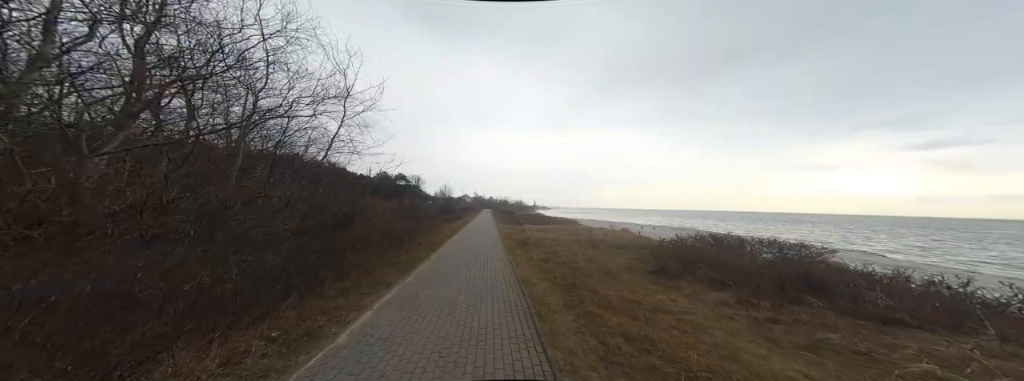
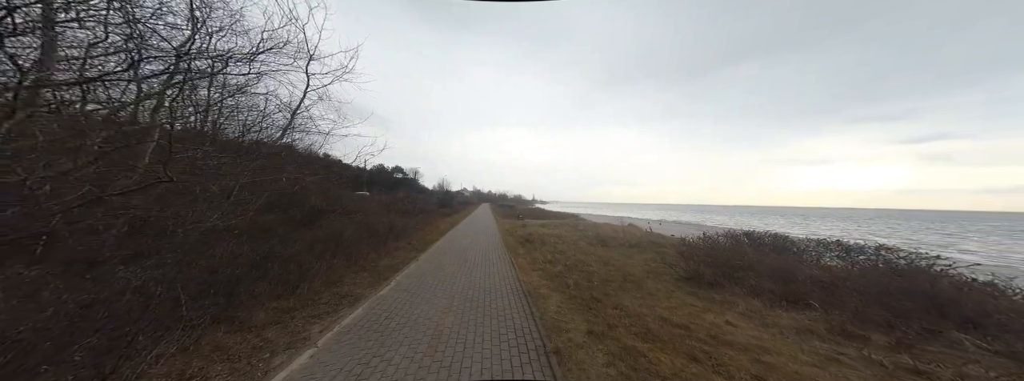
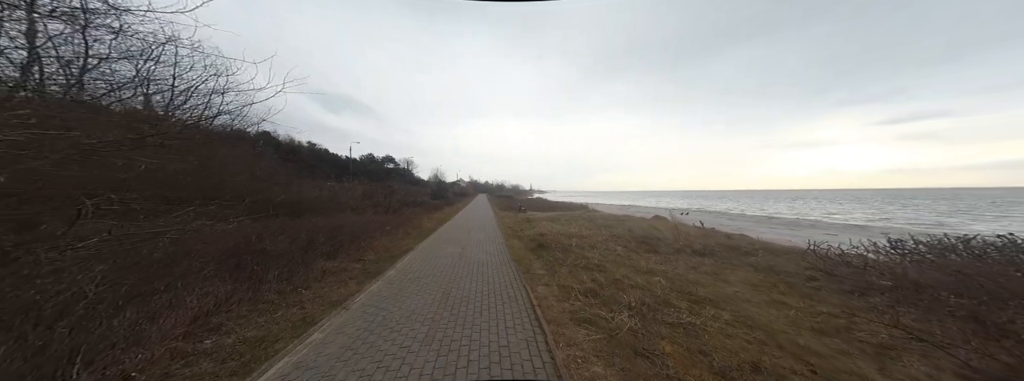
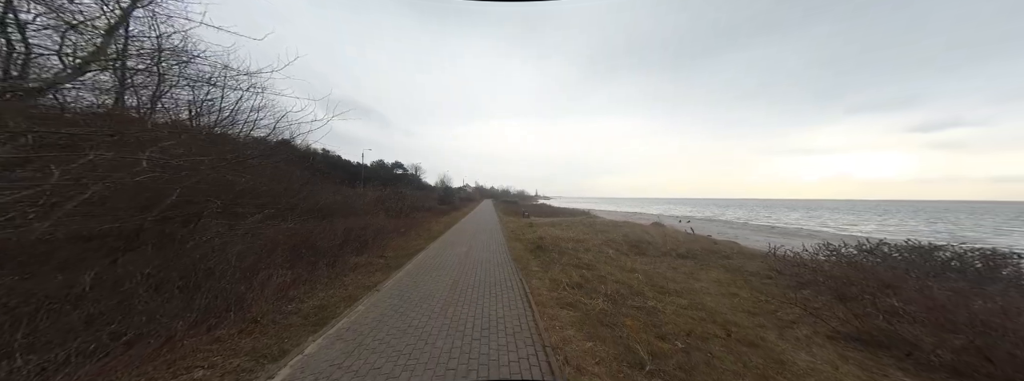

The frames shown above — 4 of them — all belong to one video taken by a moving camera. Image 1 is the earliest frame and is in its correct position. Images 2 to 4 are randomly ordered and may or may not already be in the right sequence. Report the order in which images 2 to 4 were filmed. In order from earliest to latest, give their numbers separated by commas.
2, 4, 3
